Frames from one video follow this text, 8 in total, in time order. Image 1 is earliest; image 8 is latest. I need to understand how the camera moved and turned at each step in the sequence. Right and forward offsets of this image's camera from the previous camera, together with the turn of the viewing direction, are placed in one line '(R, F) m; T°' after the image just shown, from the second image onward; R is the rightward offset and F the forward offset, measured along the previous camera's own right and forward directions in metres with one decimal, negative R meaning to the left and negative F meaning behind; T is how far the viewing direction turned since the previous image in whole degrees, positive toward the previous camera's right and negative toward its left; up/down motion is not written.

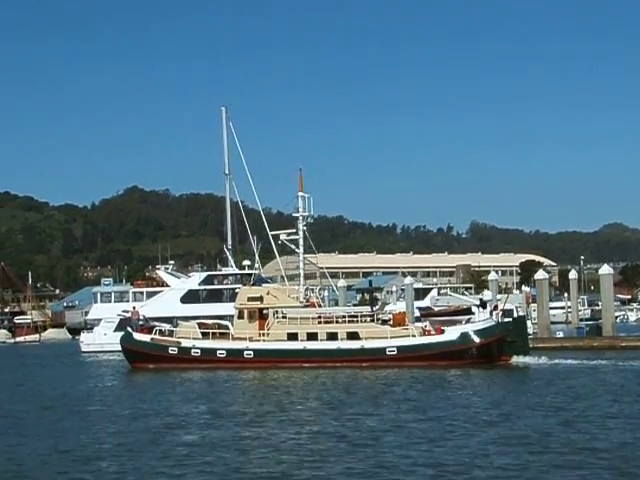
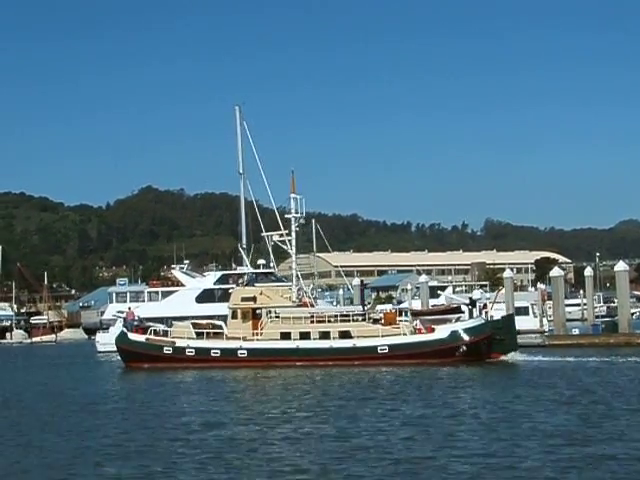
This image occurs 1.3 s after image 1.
(+1.1, -0.8) m; -1°
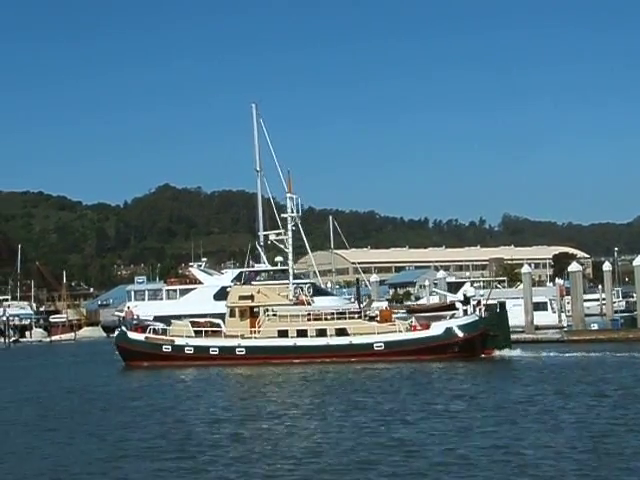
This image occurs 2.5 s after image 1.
(+0.9, -0.8) m; -1°
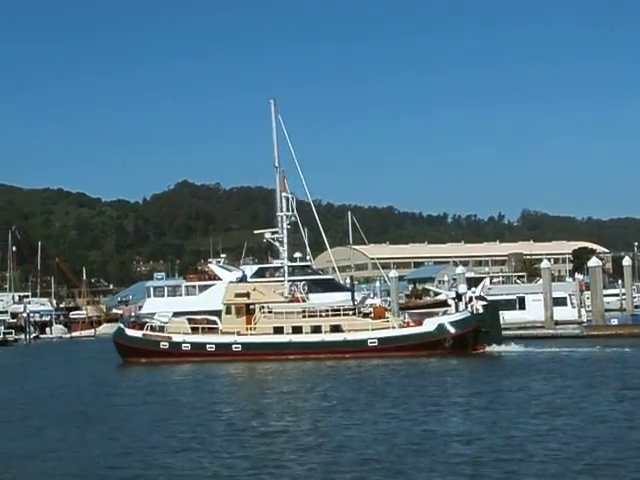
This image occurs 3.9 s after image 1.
(+1.0, -0.8) m; -1°
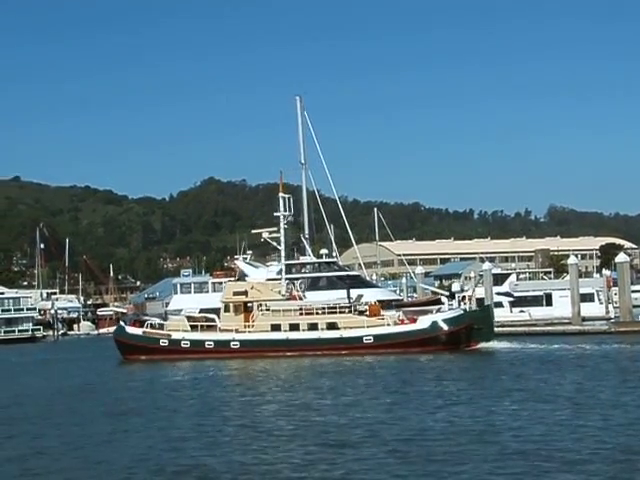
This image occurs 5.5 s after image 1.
(+1.3, -1.1) m; -1°
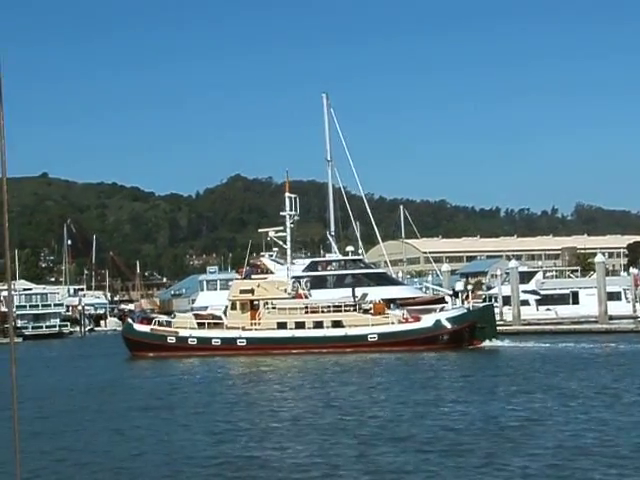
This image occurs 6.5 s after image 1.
(+1.0, -0.7) m; -1°
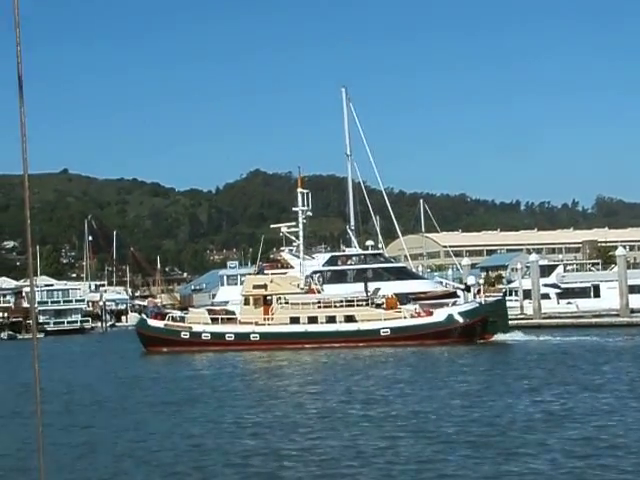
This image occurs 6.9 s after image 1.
(+0.4, -0.2) m; -1°
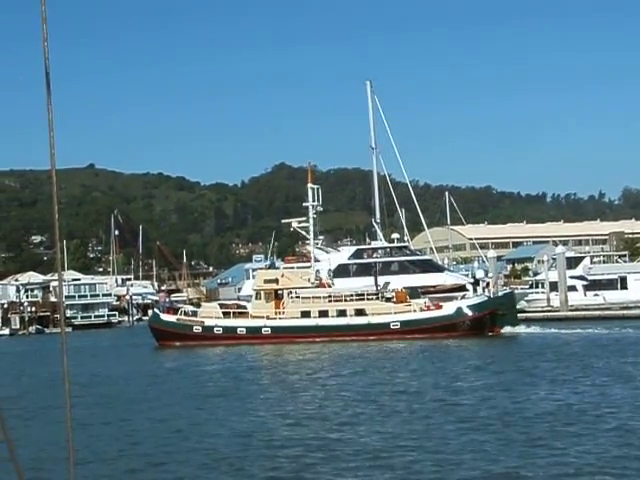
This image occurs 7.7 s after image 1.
(+0.8, -0.5) m; -1°
